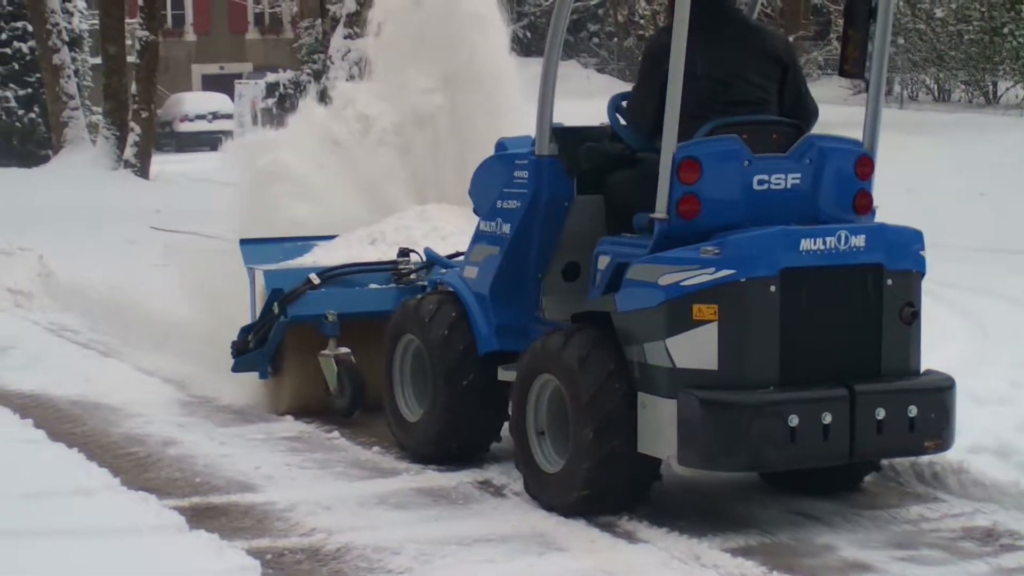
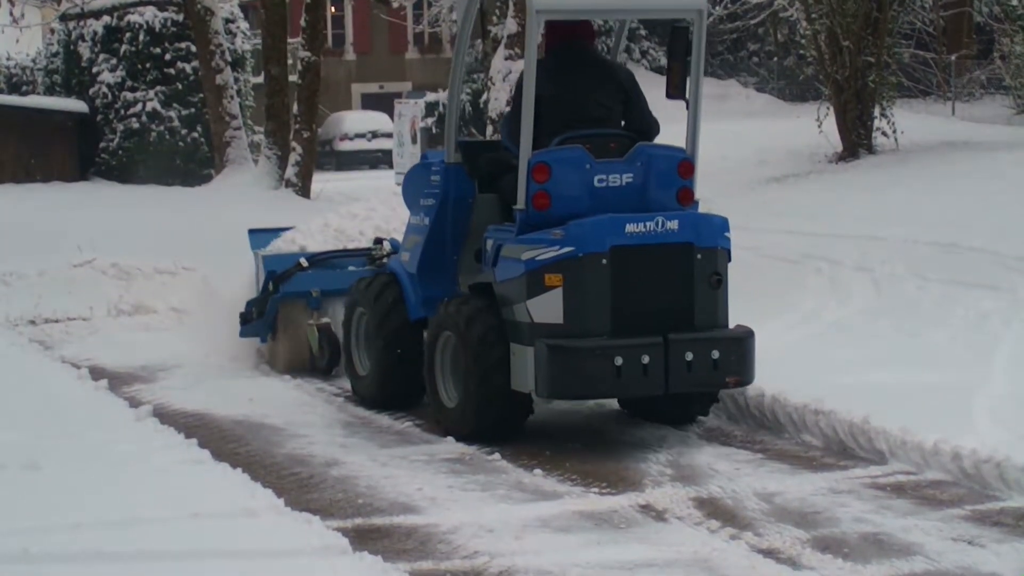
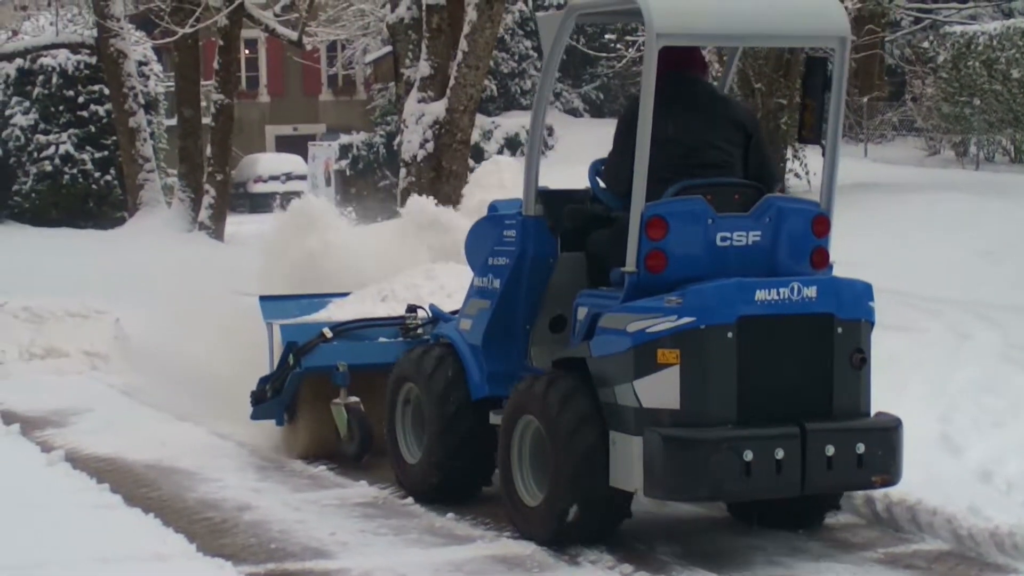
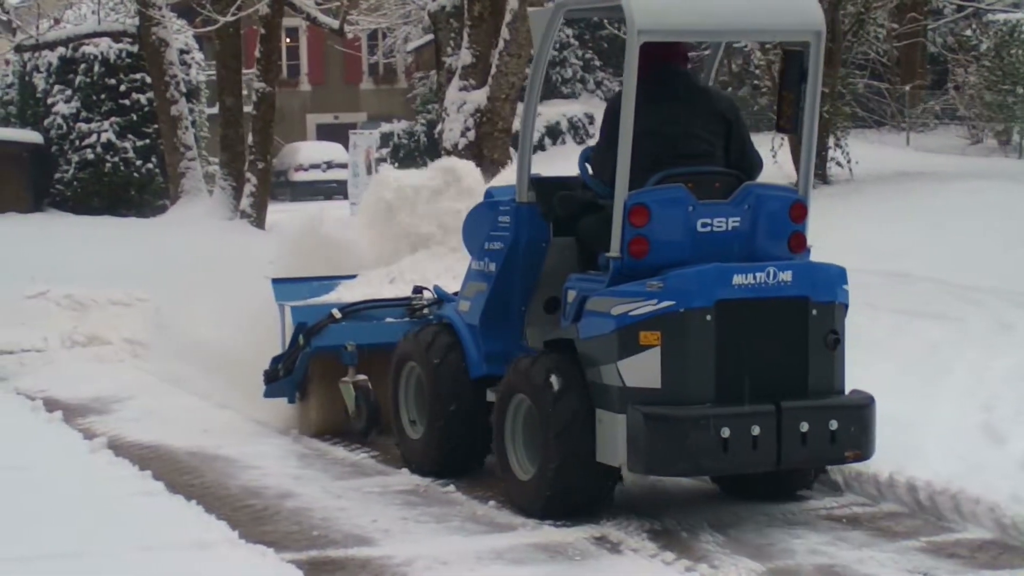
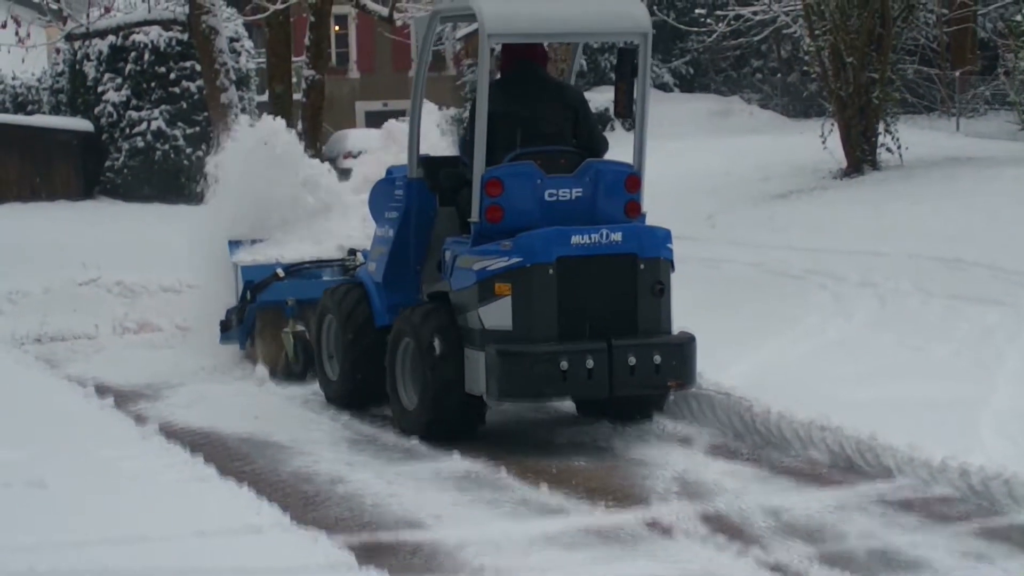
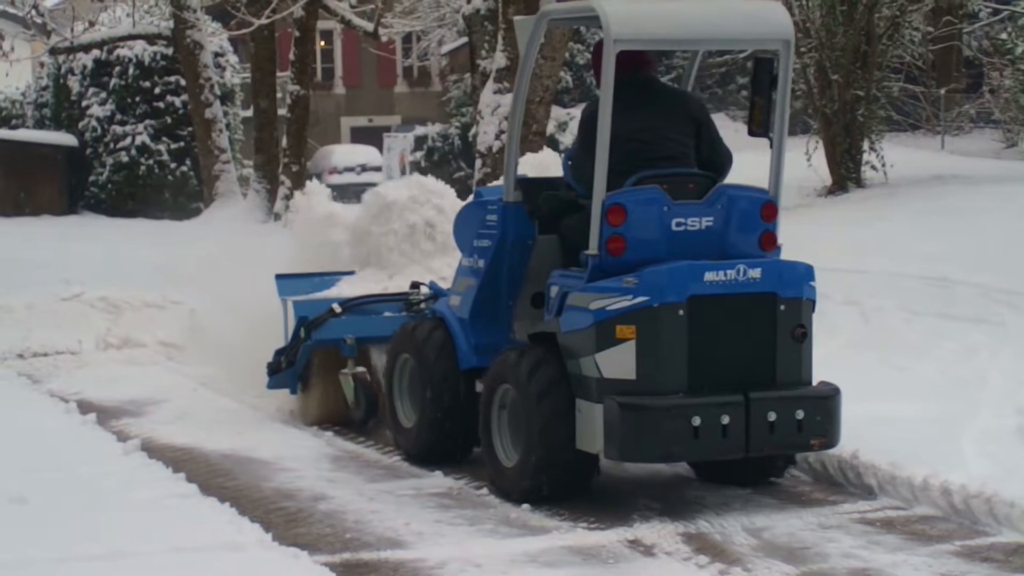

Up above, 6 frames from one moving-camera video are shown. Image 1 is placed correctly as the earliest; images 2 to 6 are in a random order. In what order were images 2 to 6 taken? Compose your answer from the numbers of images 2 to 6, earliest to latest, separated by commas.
3, 4, 6, 2, 5
